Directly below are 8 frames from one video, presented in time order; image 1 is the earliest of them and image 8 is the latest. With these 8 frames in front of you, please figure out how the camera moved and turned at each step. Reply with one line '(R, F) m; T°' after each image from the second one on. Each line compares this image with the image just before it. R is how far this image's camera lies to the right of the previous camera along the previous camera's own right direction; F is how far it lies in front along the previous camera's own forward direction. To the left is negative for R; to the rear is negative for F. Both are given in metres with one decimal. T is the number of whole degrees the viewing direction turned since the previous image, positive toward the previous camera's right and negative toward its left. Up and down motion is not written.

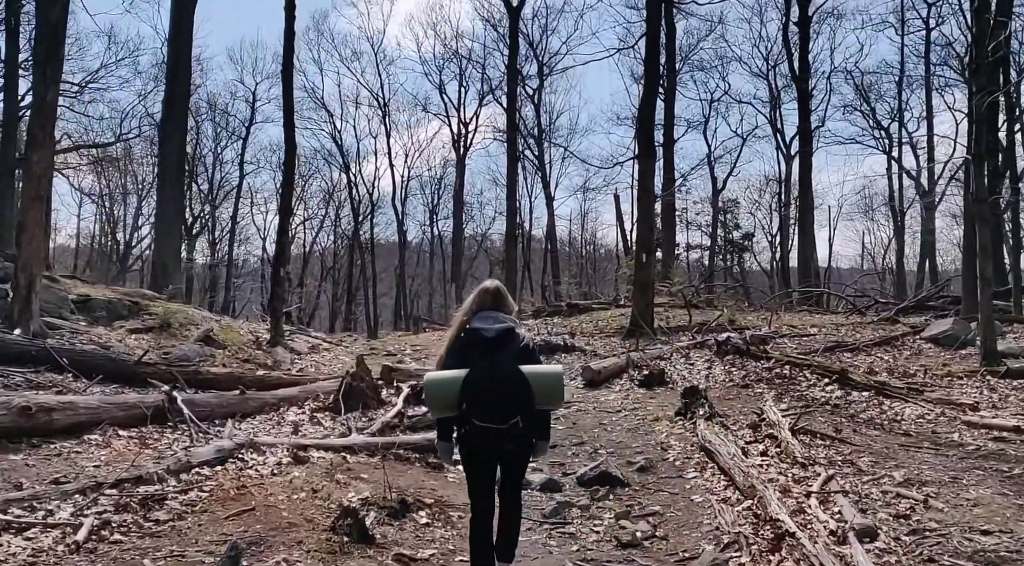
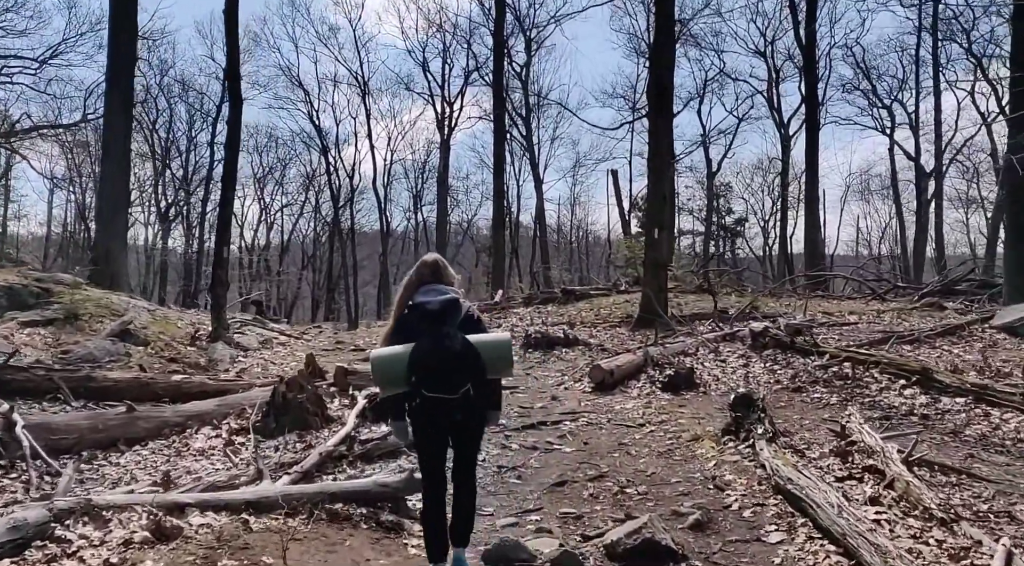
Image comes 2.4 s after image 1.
(0.0, +2.8) m; +1°
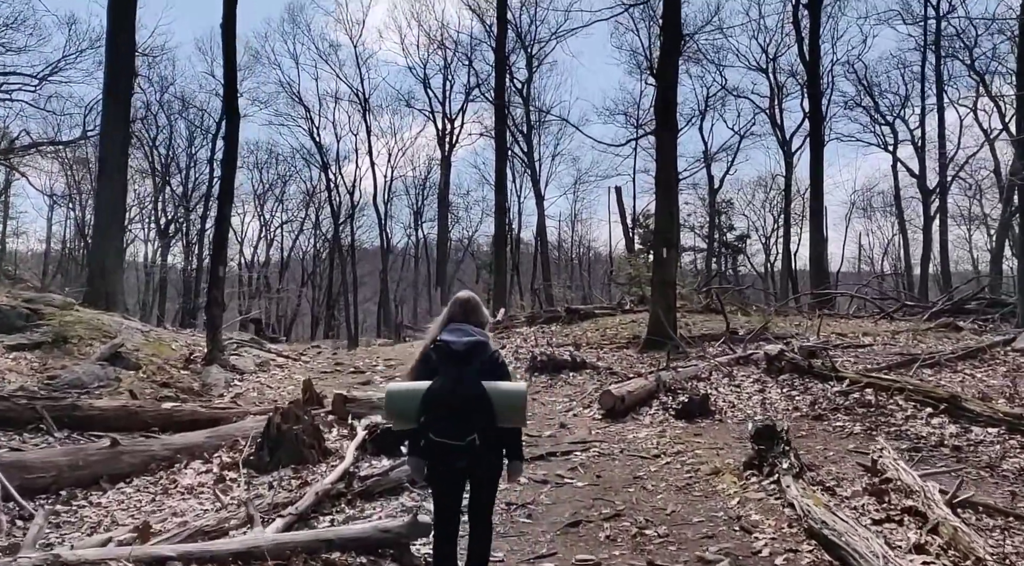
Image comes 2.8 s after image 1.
(-0.1, +0.5) m; 0°
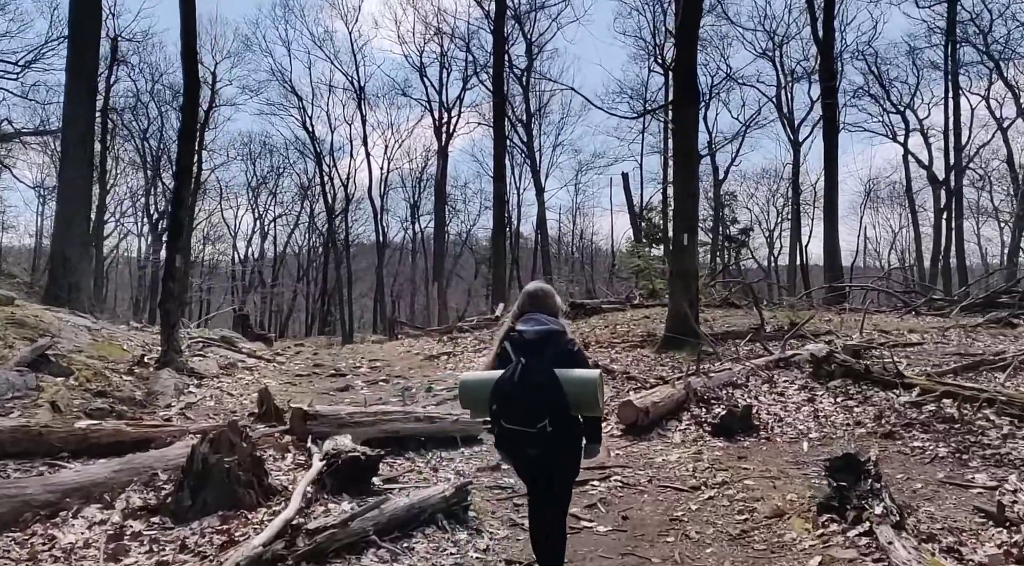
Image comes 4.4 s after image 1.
(0.0, +1.9) m; 0°
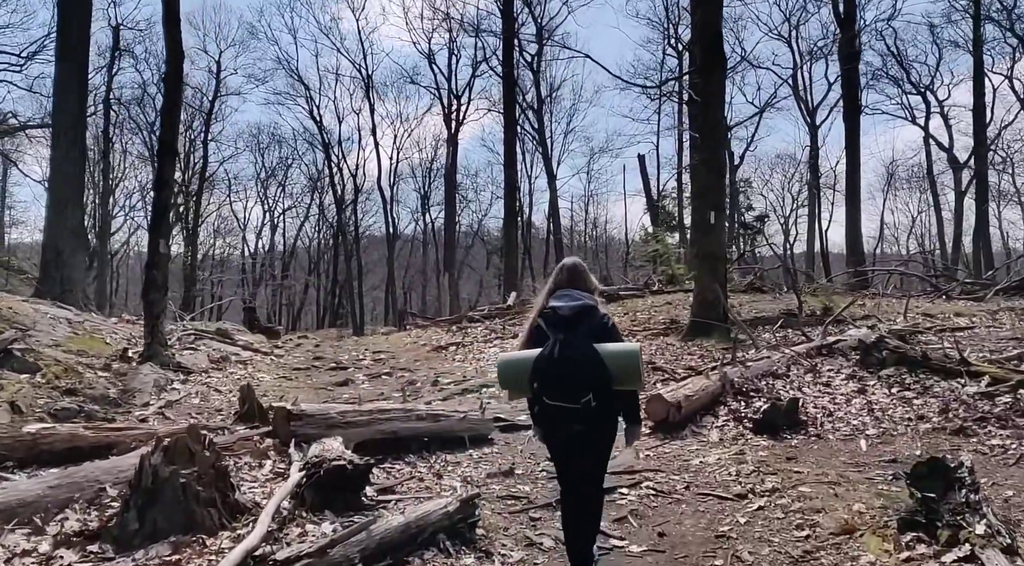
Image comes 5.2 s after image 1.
(0.0, +1.0) m; -1°
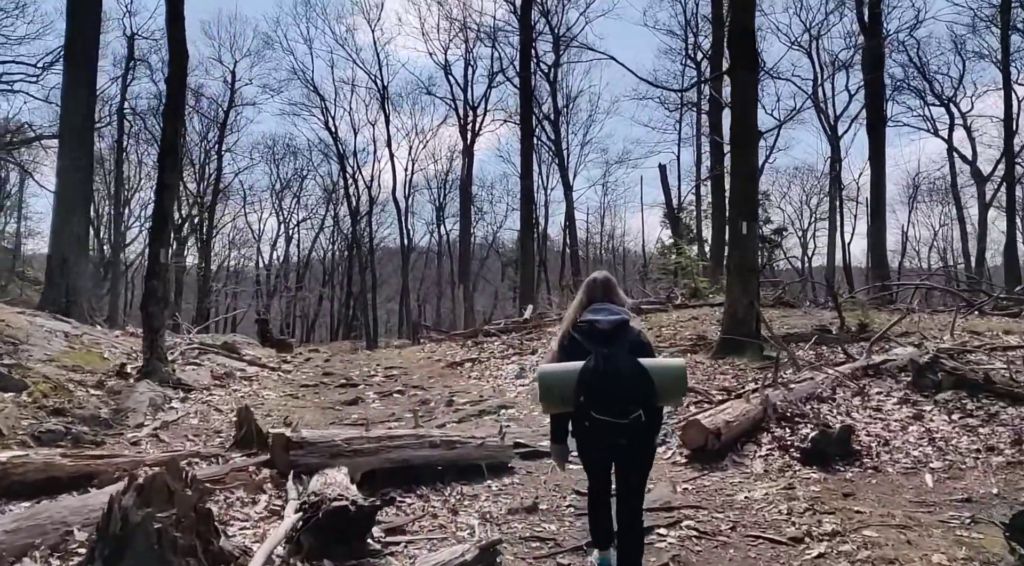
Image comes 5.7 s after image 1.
(-0.1, +0.7) m; -1°
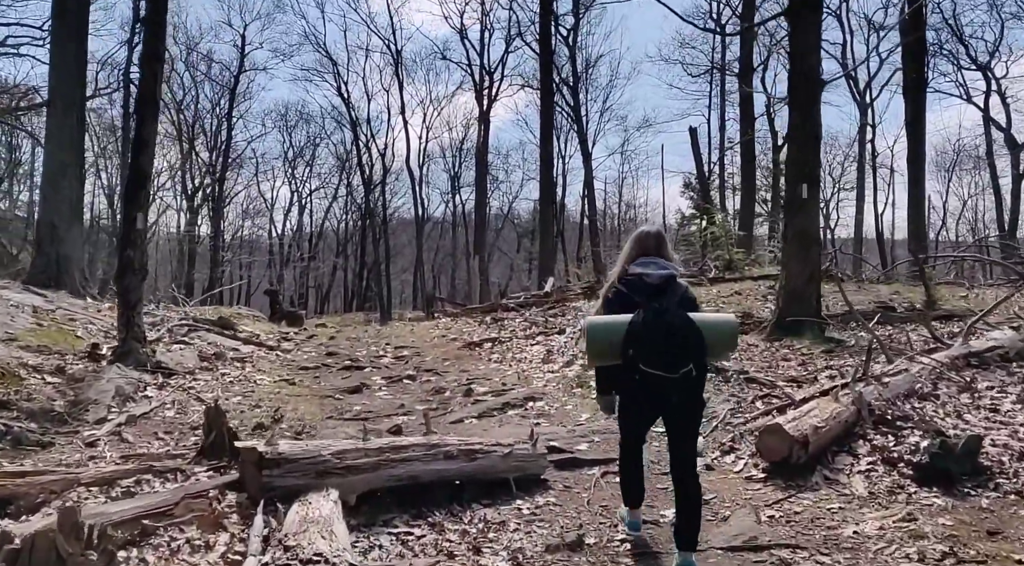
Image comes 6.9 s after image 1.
(-0.1, +1.5) m; -1°
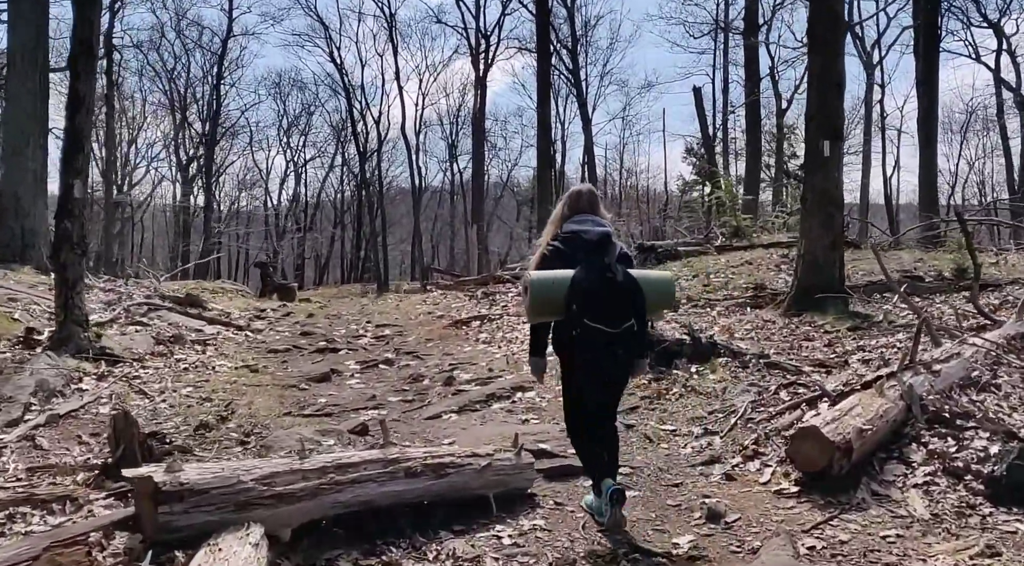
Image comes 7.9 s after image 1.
(+0.1, +1.1) m; 0°
